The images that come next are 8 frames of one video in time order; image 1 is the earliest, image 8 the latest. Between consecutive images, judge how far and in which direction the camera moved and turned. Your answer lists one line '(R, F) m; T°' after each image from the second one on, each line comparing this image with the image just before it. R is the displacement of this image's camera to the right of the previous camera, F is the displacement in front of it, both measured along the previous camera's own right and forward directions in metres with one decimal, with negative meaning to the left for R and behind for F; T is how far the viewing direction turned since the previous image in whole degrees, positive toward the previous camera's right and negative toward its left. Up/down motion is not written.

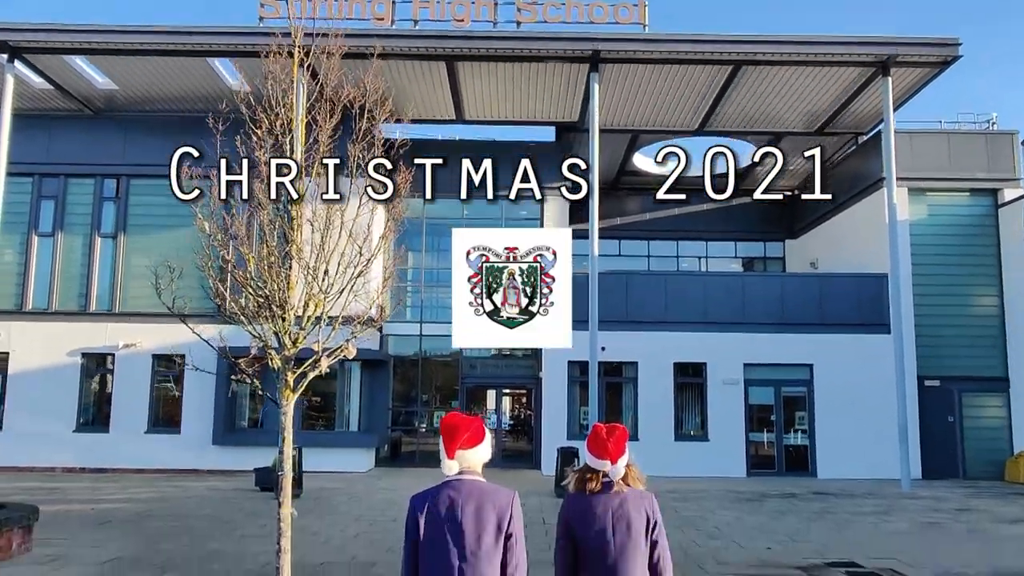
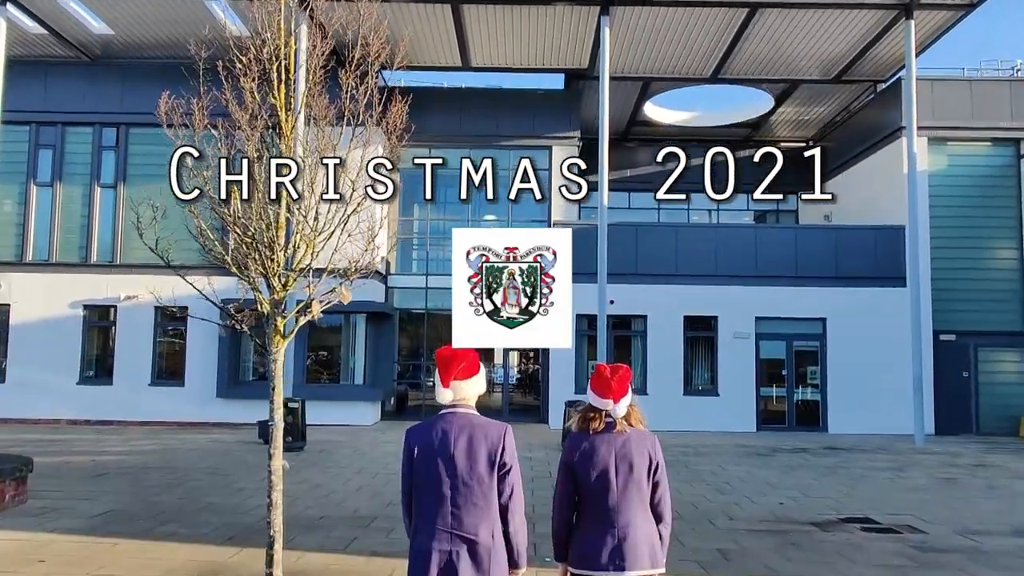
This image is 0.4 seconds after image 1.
(0.0, +0.4) m; -1°
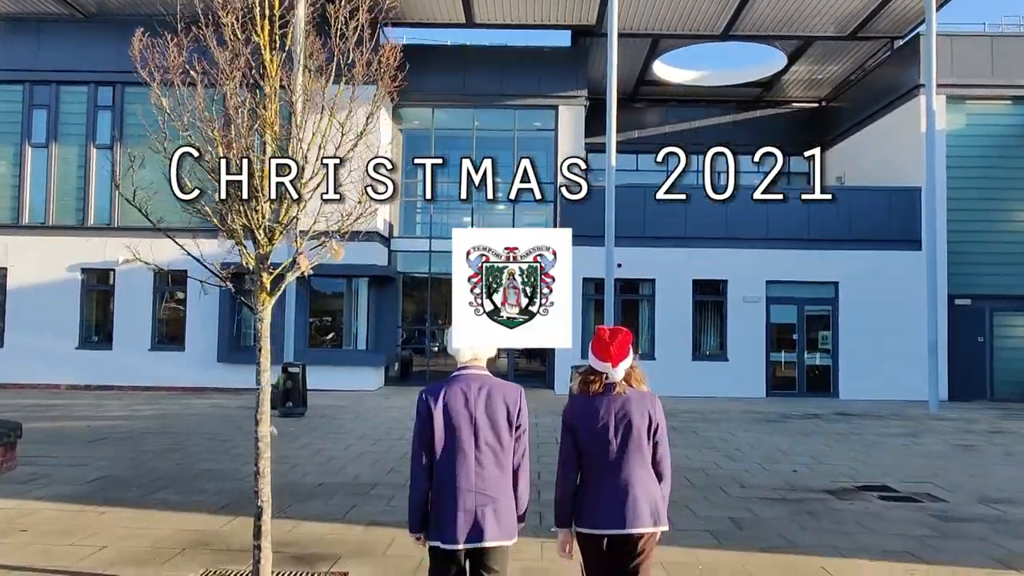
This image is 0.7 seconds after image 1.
(0.0, +0.4) m; 0°
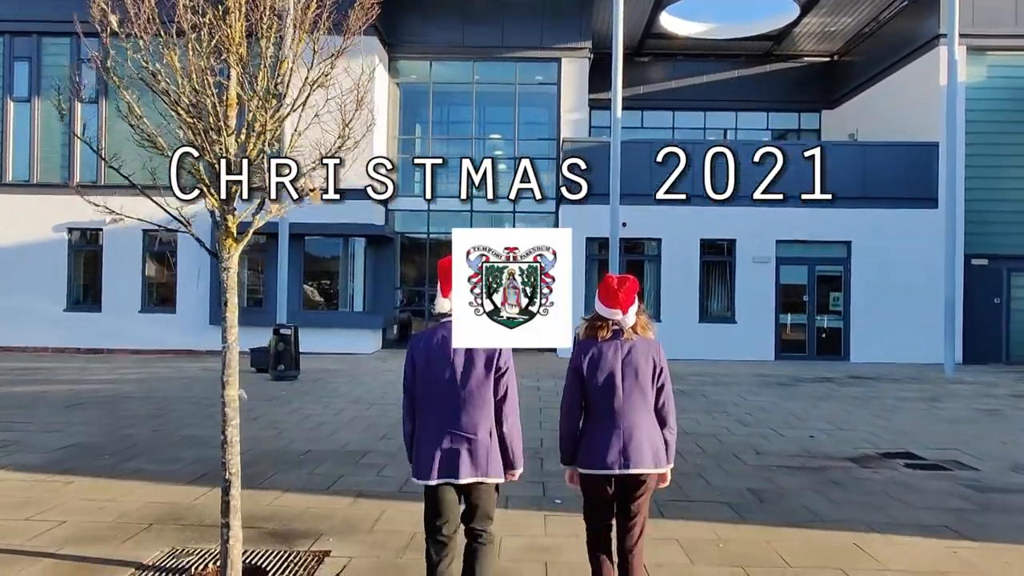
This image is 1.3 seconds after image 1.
(0.0, +0.6) m; 0°
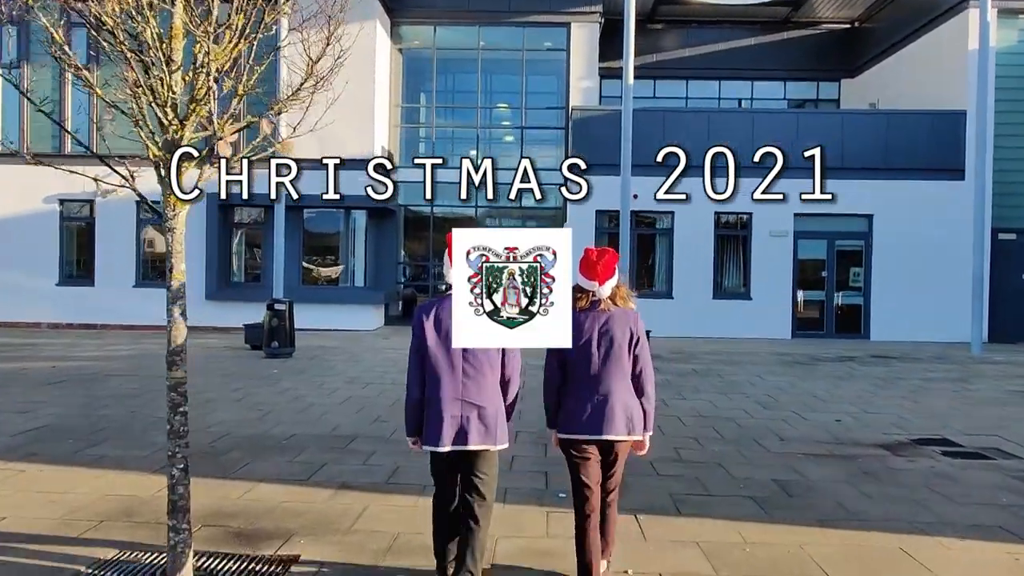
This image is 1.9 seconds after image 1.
(+0.1, +0.7) m; -1°
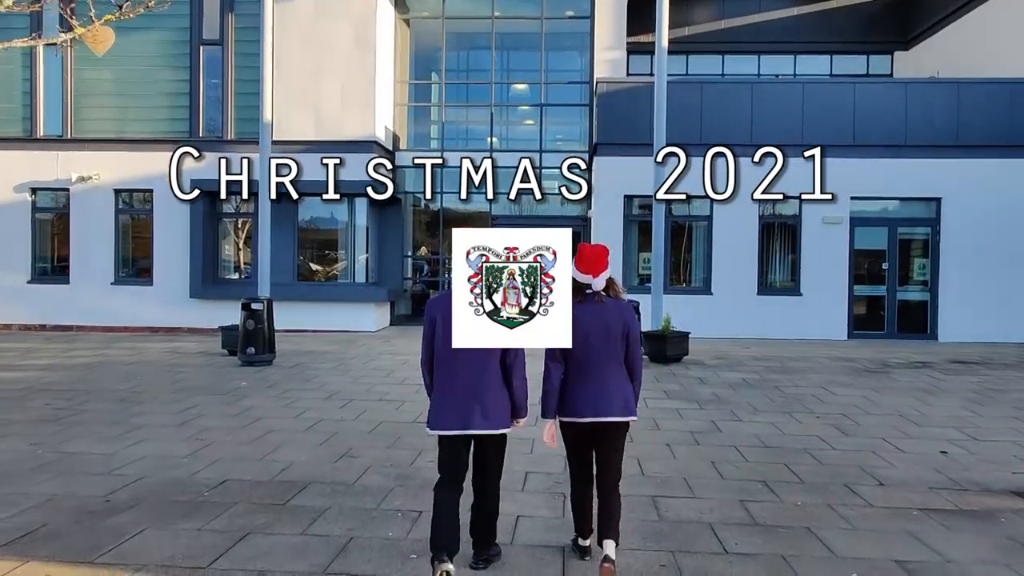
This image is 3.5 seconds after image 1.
(+0.1, +2.0) m; -2°
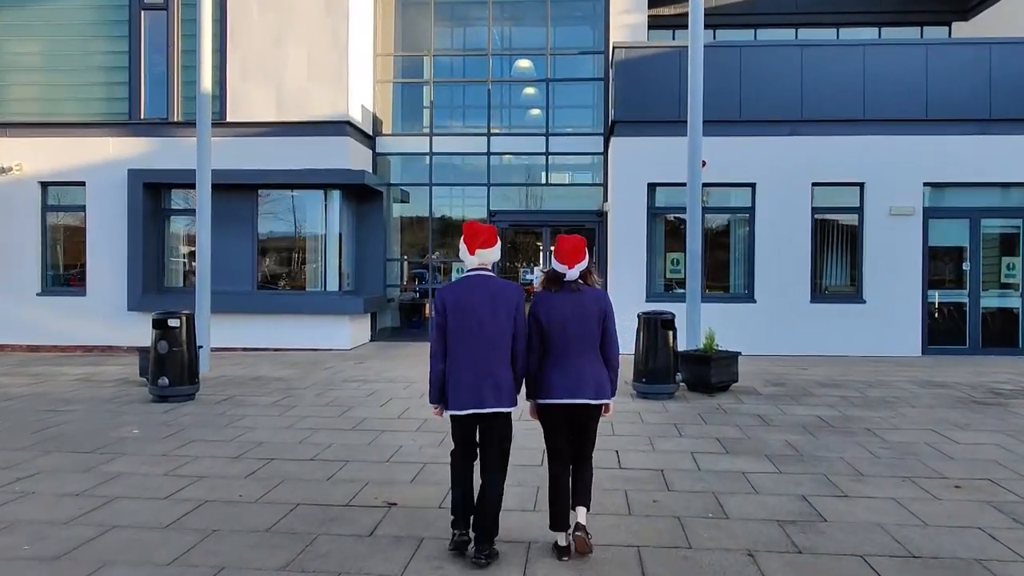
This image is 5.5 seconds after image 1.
(+0.2, +2.8) m; -1°
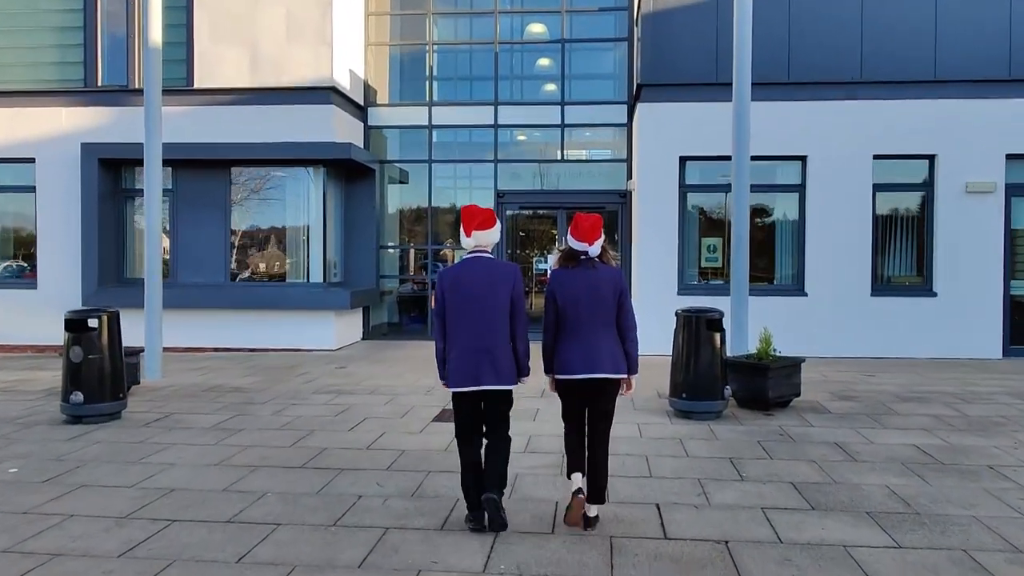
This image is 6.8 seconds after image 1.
(+0.1, +1.8) m; -1°
